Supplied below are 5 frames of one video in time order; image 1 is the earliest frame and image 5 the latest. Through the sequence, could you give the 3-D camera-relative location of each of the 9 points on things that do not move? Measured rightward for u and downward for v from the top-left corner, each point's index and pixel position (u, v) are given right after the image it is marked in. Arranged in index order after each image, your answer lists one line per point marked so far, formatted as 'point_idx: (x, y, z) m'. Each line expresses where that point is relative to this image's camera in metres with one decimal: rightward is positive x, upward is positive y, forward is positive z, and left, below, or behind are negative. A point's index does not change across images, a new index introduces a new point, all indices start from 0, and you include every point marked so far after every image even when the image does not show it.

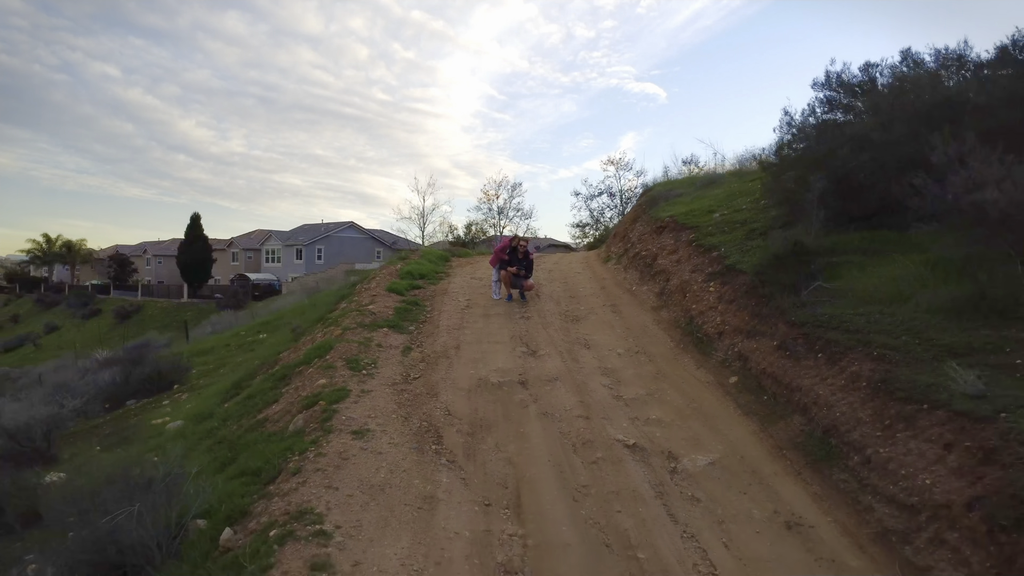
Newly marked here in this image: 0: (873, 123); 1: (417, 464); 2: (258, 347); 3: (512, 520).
0: (+1.5, +0.6, +2.6) m
1: (-0.3, -0.5, +1.6) m
2: (-1.4, -0.3, +3.4) m
3: (0.0, -0.5, +1.4) m
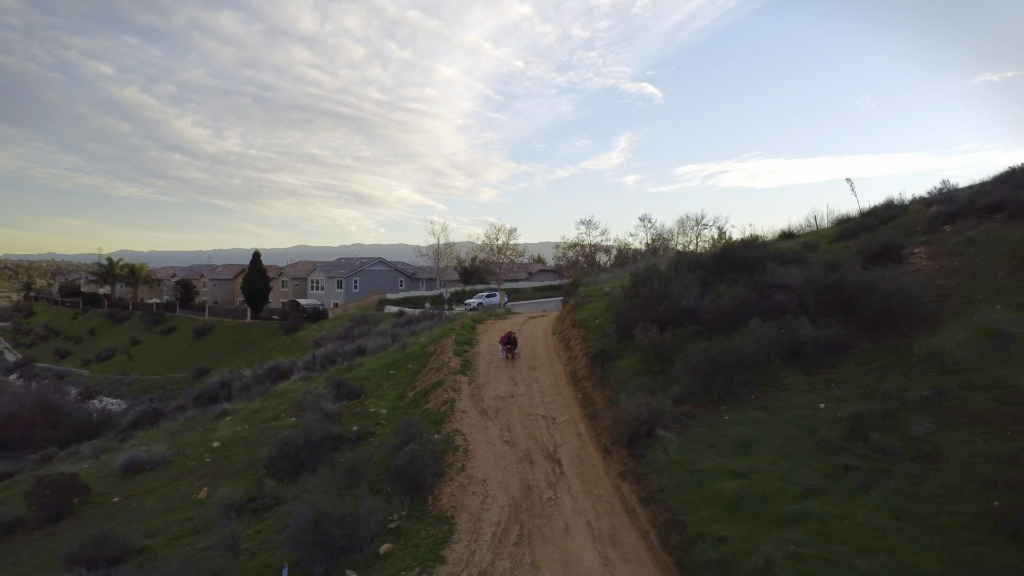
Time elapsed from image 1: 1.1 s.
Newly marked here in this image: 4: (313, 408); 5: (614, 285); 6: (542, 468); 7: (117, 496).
0: (+1.5, -0.1, +6.6) m
1: (-0.3, -1.2, +5.6) m
2: (-1.4, -1.1, +7.3) m
3: (0.0, -1.3, +5.4) m
4: (-2.2, -1.4, +6.7) m
5: (+1.4, -0.1, +8.3) m
6: (+0.2, -1.4, +4.8) m
7: (-3.9, -2.0, +5.9) m
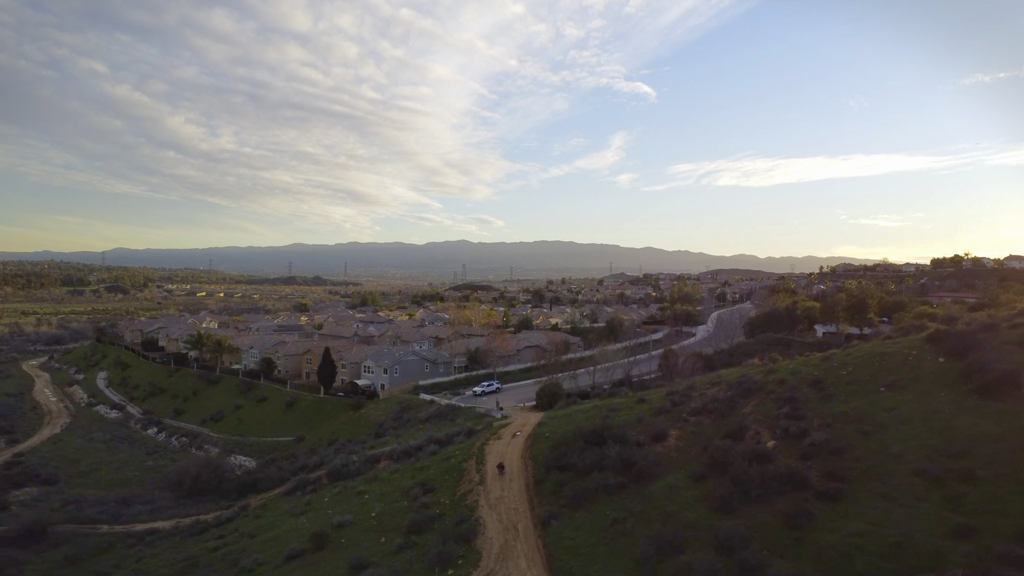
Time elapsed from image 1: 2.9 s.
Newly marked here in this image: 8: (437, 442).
0: (+1.2, -4.1, +15.2) m
1: (-0.5, -5.2, +14.2) m
2: (-1.7, -5.1, +15.9) m
3: (-0.3, -5.3, +14.0) m
4: (-2.4, -5.4, +15.3) m
5: (+1.1, -4.1, +16.9) m
6: (0.0, -5.4, +13.4) m
7: (-4.1, -6.0, +14.5) m
8: (-2.4, -4.9, +19.3) m
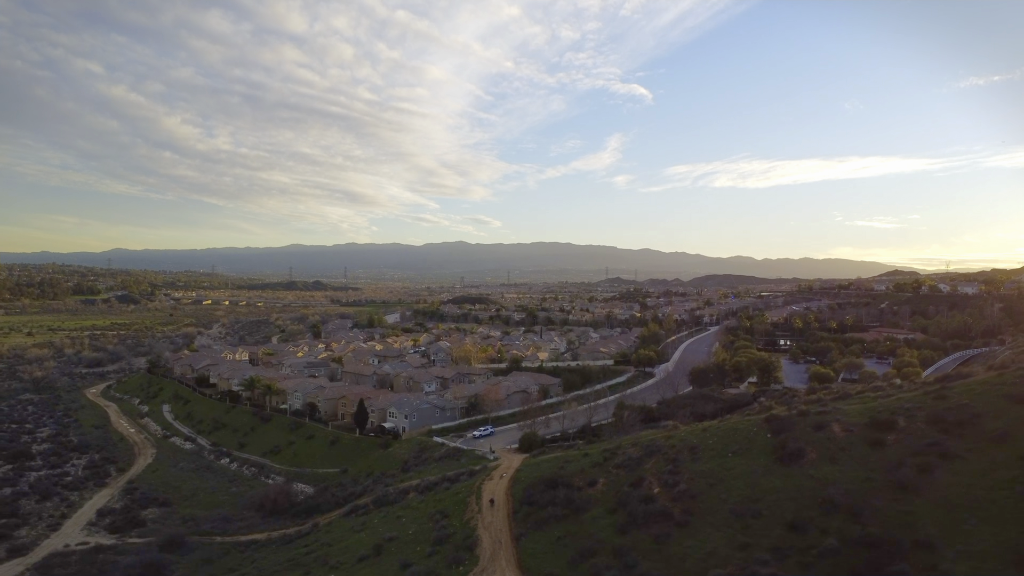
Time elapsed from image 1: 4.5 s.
0: (+0.7, -8.1, +23.8) m
1: (-1.1, -9.2, +22.8) m
2: (-2.2, -9.0, +24.5) m
3: (-0.8, -9.2, +22.6) m
4: (-3.0, -9.3, +23.9) m
5: (+0.6, -8.1, +25.5) m
6: (-0.5, -9.4, +22.0) m
7: (-4.6, -9.9, +23.0) m
8: (-3.0, -8.9, +27.9) m
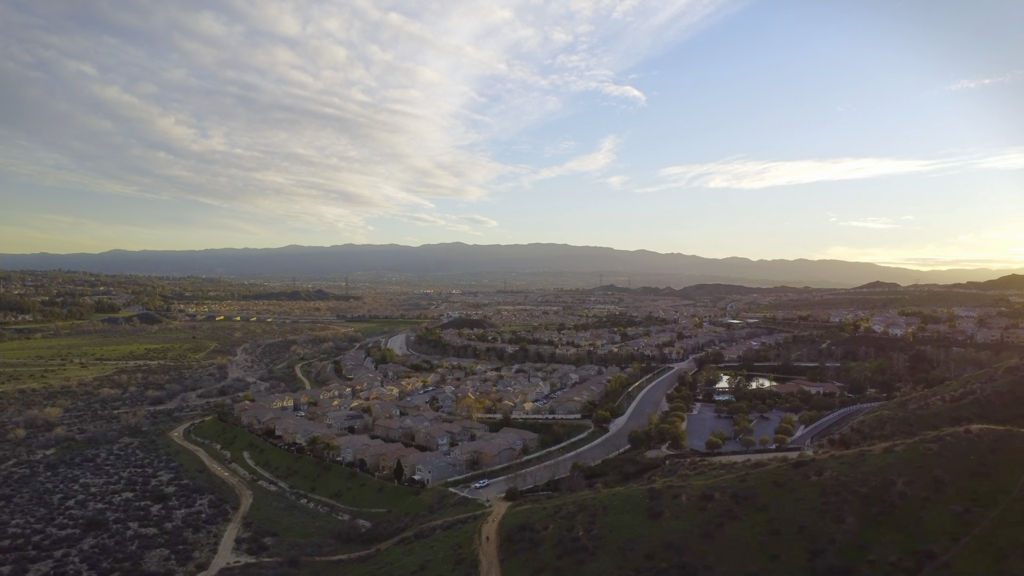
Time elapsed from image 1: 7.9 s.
0: (-0.1, -16.6, +40.7) m
1: (-1.9, -17.7, +39.7) m
2: (-3.1, -17.5, +41.4) m
3: (-1.6, -17.7, +39.5) m
4: (-3.8, -17.8, +40.8) m
5: (-0.2, -16.6, +42.4) m
6: (-1.3, -17.9, +38.9) m
7: (-5.5, -18.4, +39.9) m
8: (-3.8, -17.4, +44.8) m
